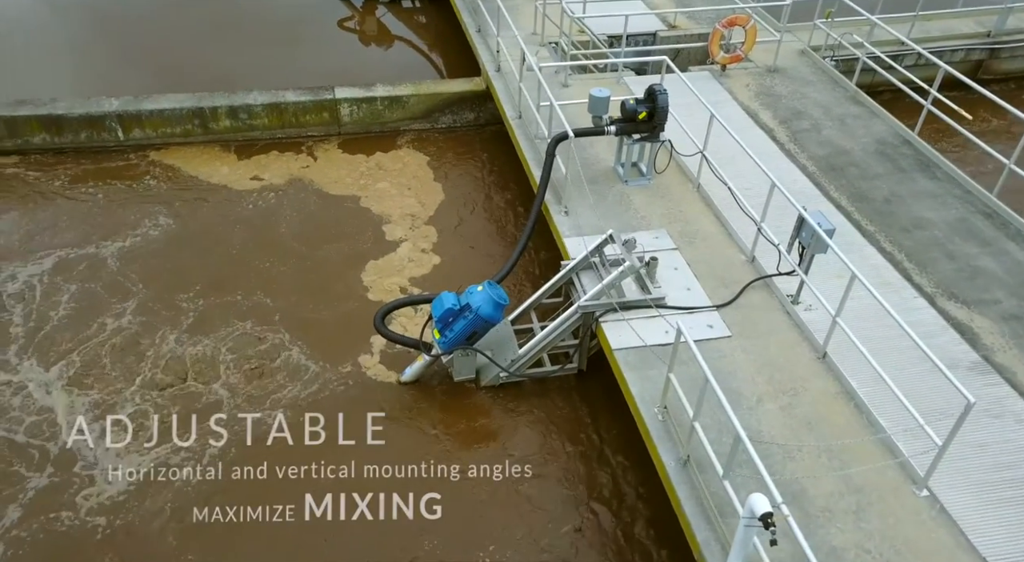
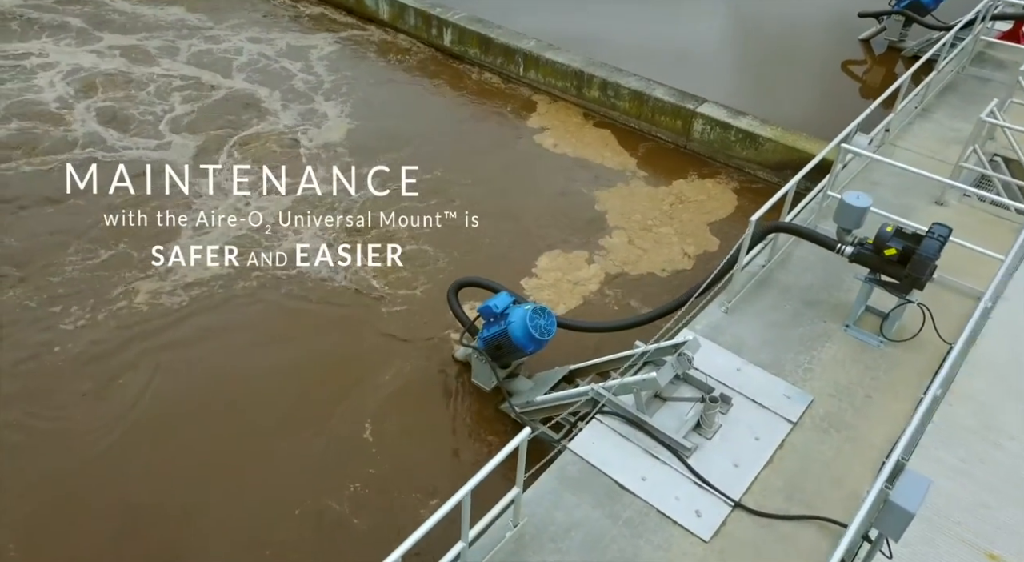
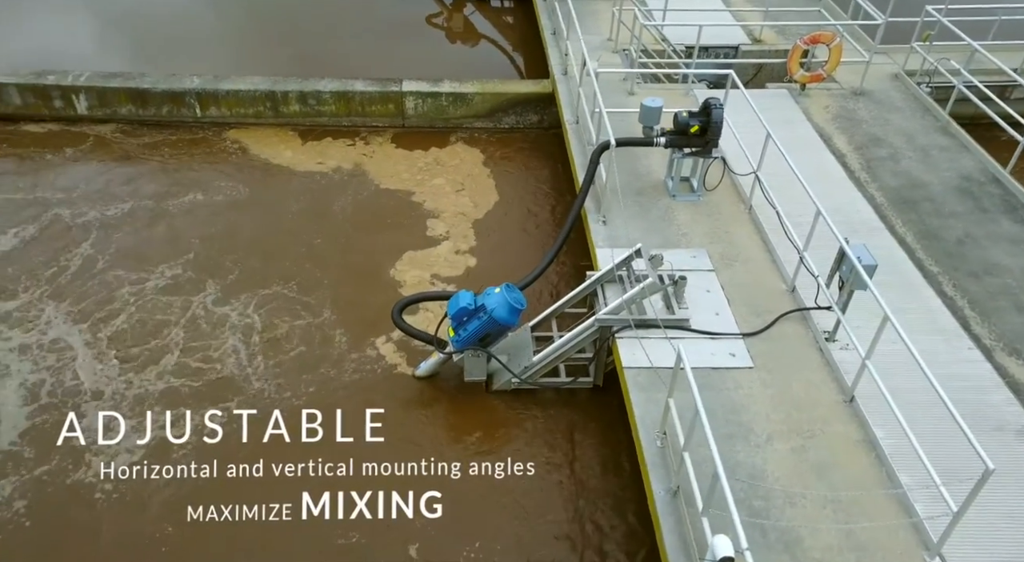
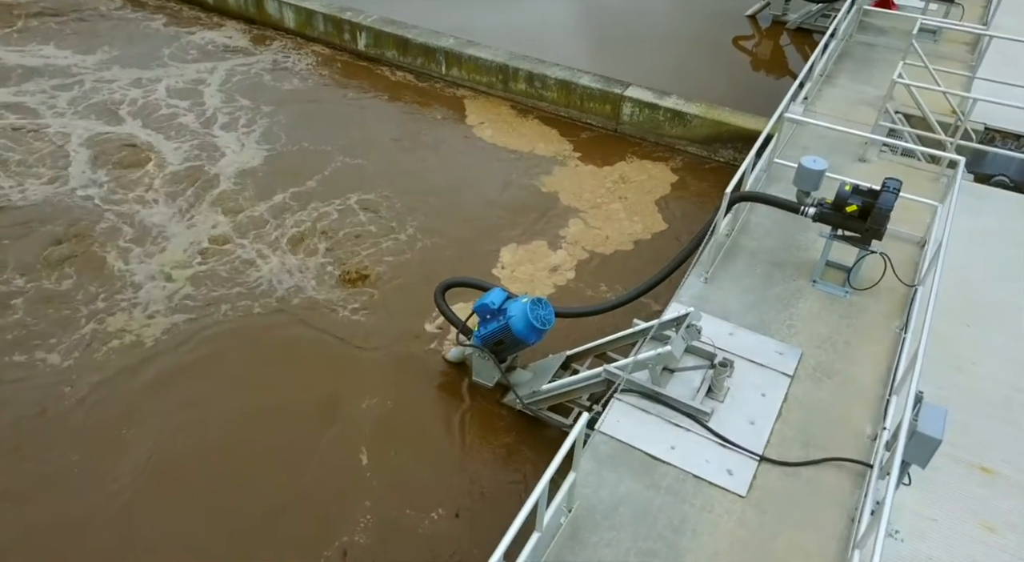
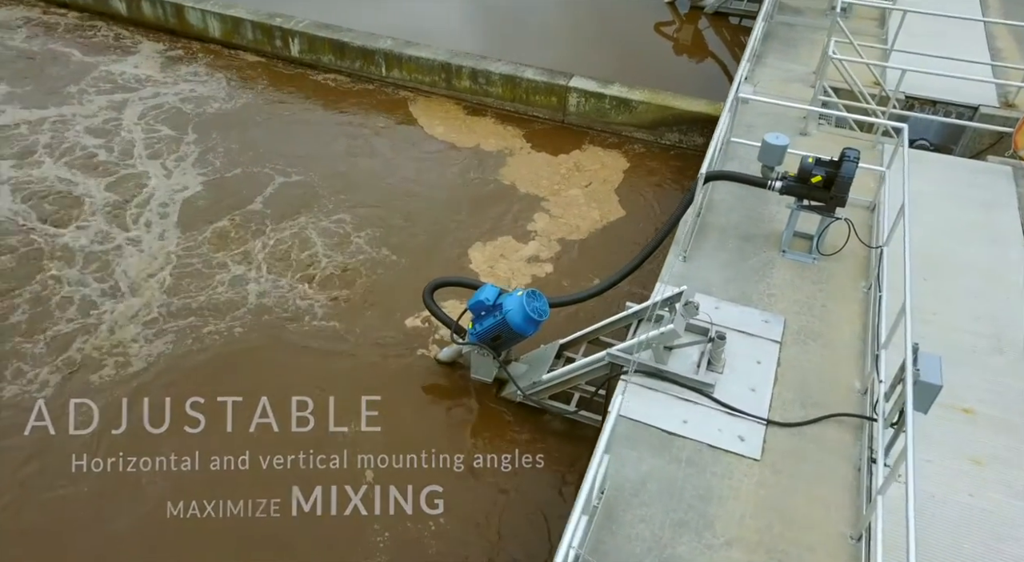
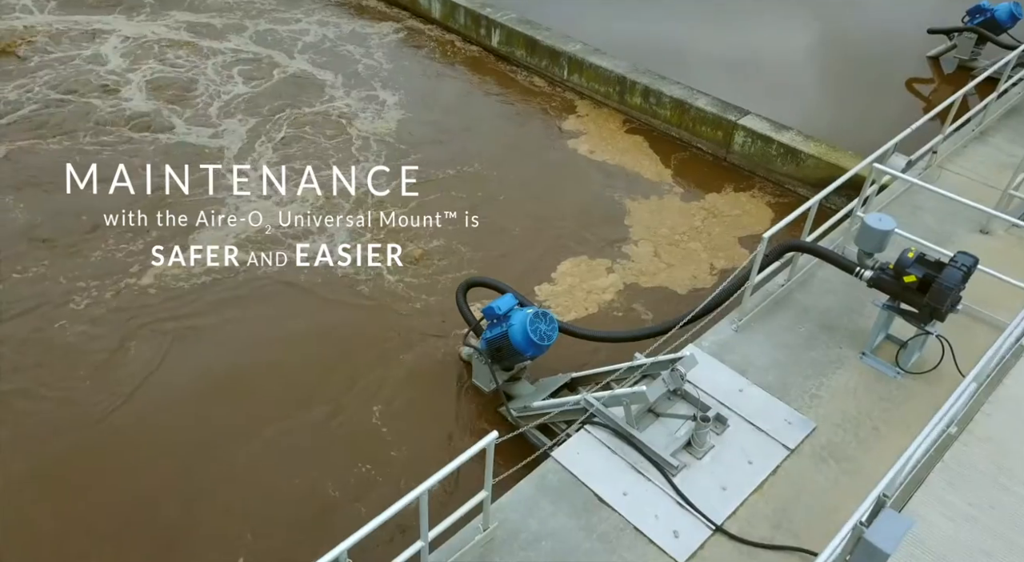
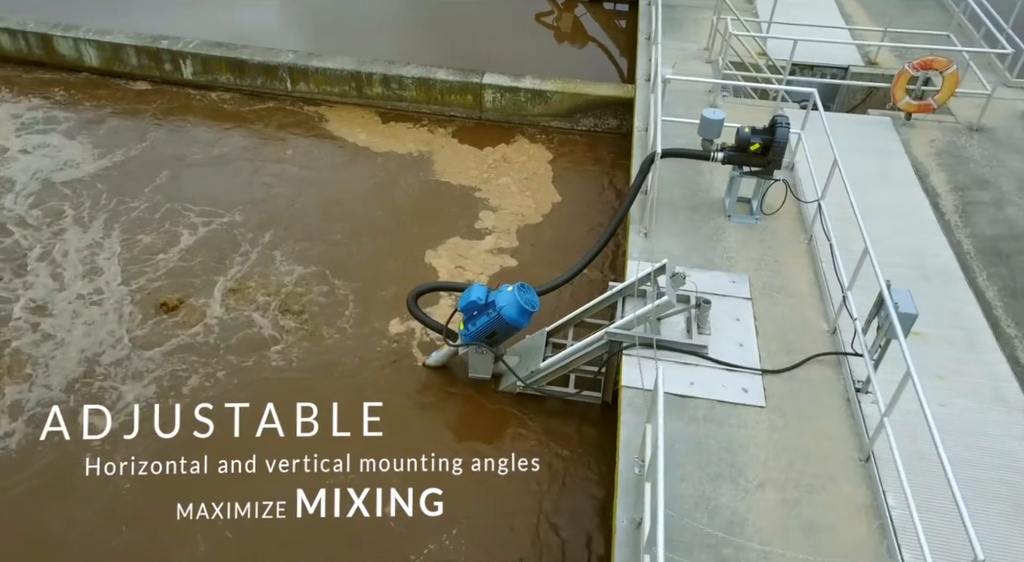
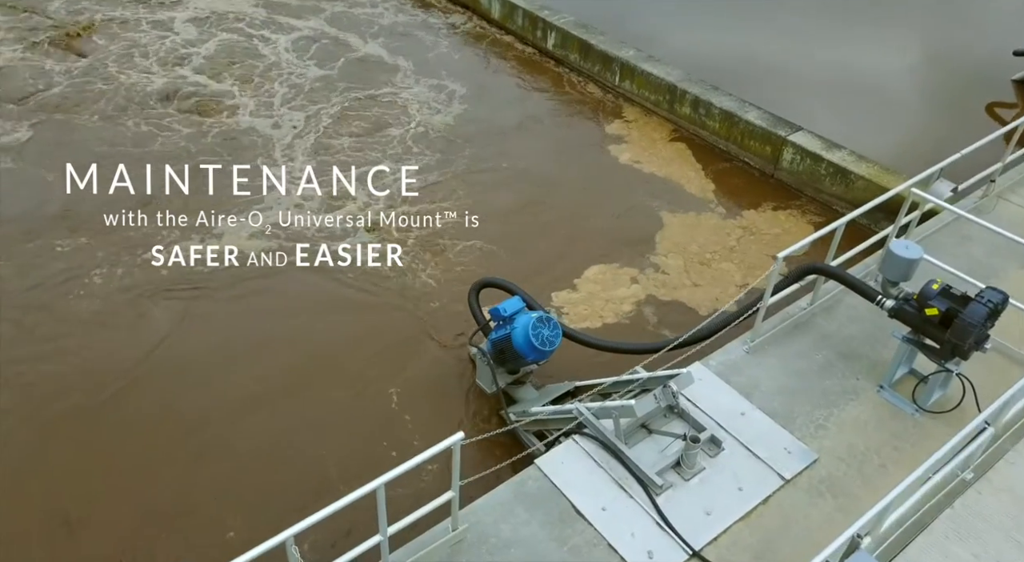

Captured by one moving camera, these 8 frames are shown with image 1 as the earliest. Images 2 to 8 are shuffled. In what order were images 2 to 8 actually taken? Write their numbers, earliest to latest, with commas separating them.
3, 7, 5, 4, 2, 6, 8
